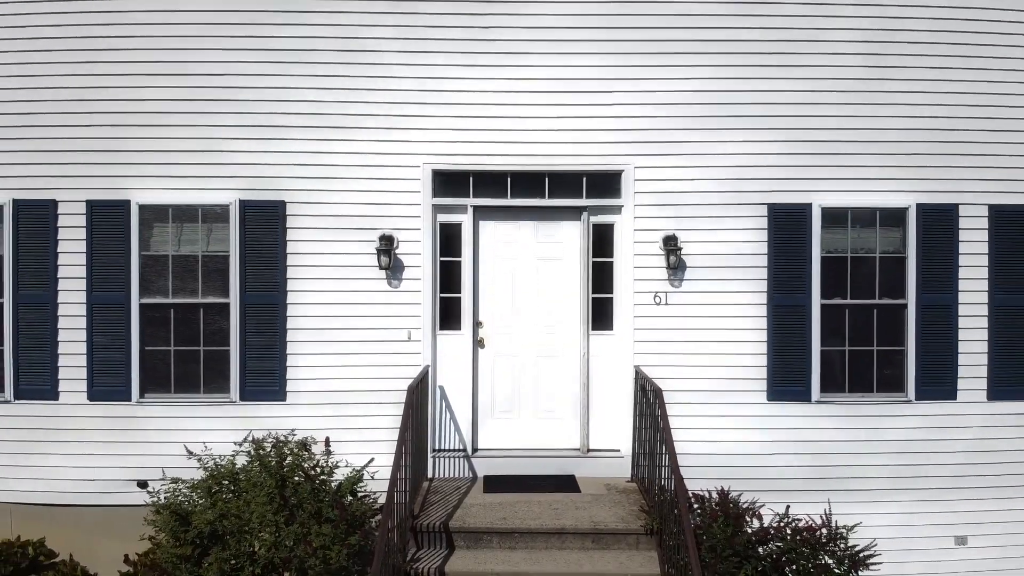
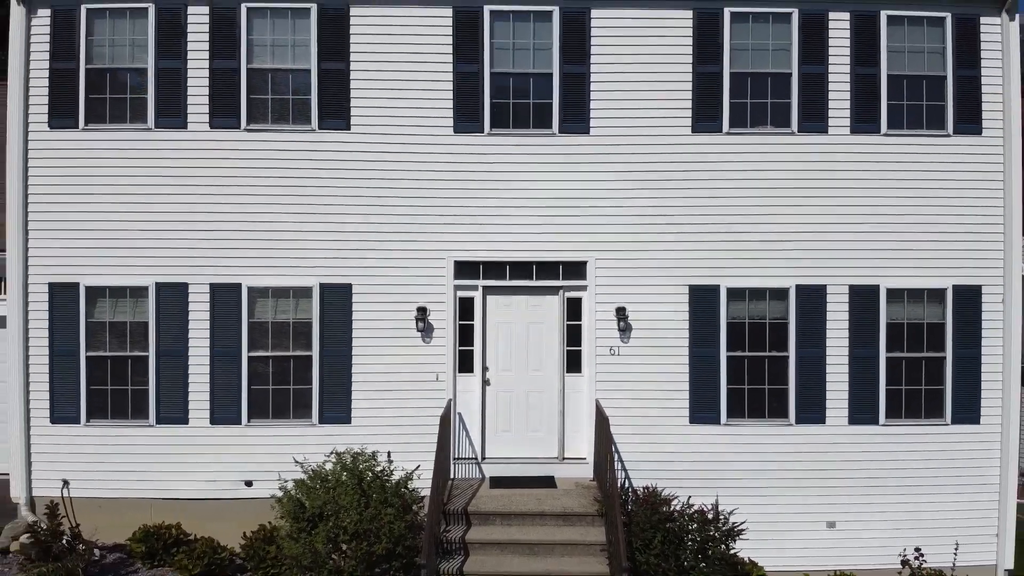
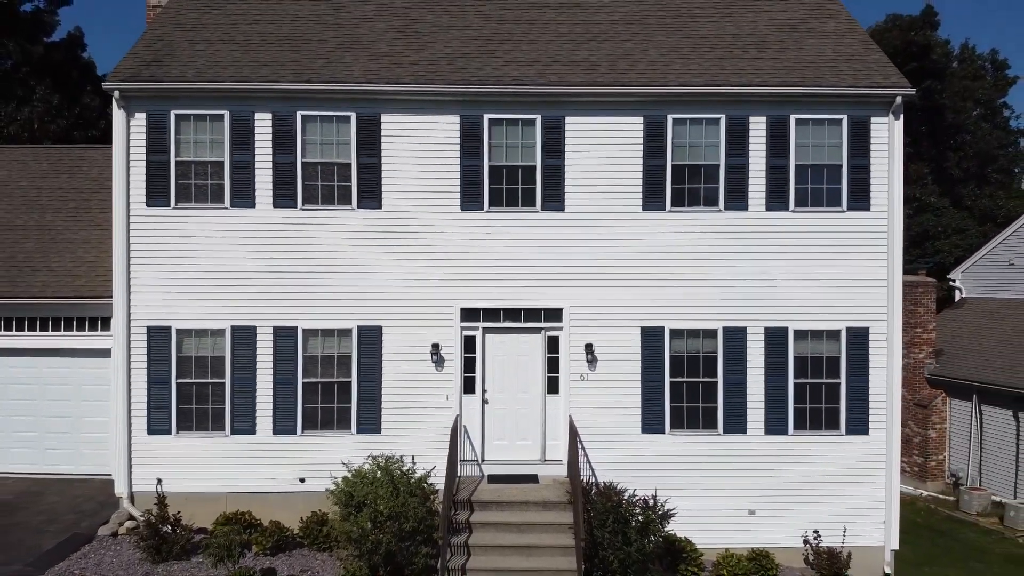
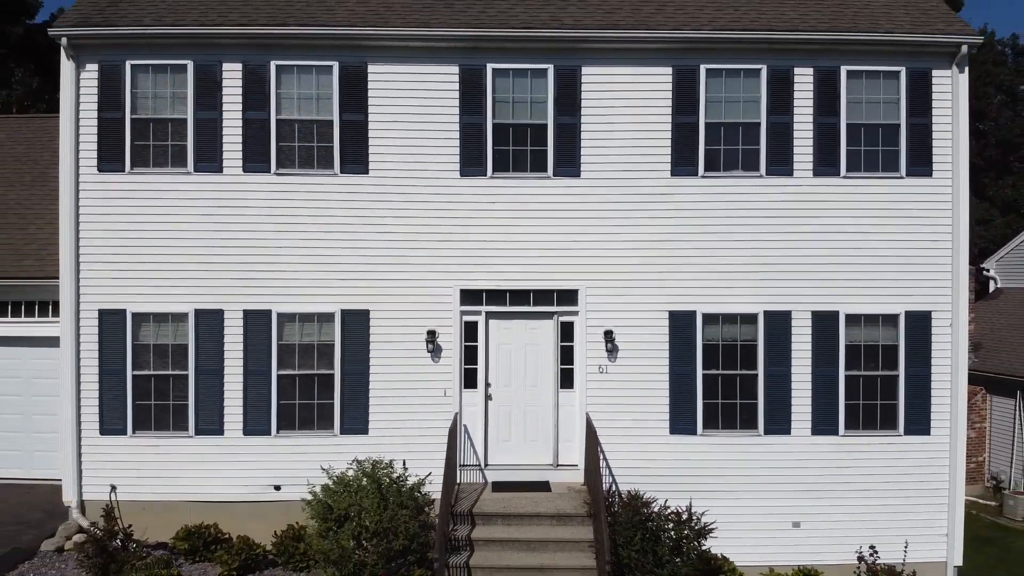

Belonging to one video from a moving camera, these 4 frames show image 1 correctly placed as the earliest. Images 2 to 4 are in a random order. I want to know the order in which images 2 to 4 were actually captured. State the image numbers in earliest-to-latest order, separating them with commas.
2, 4, 3
